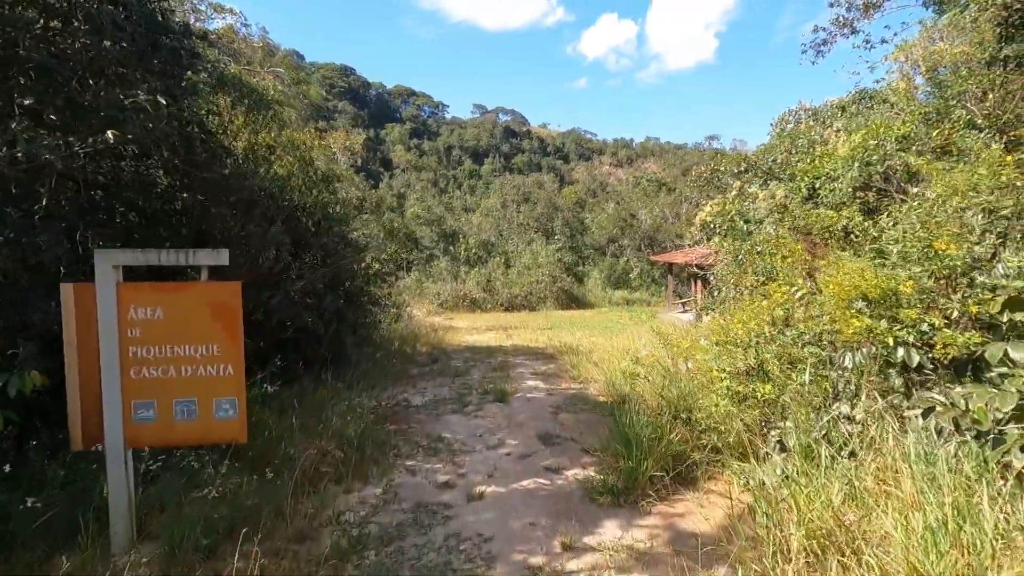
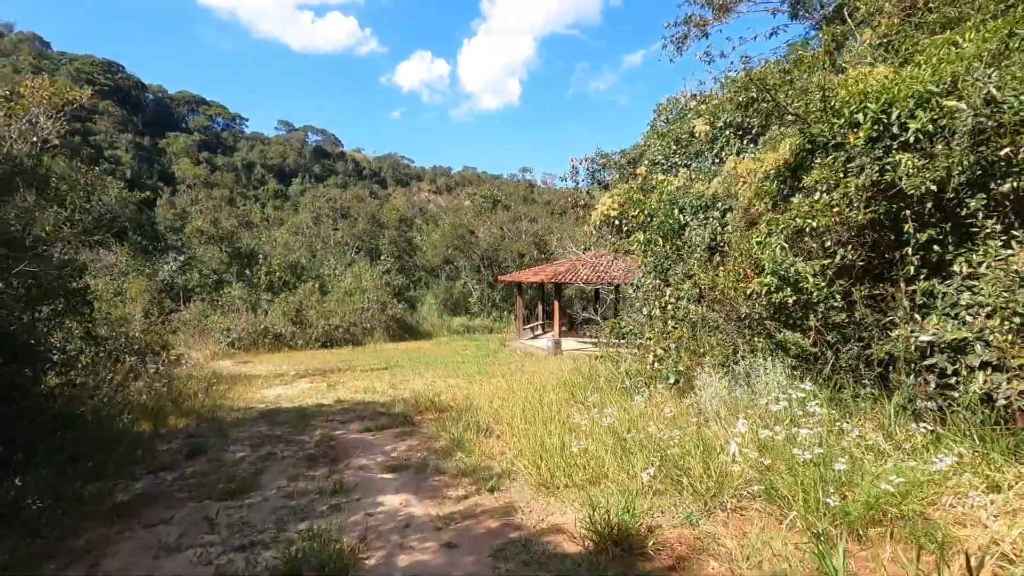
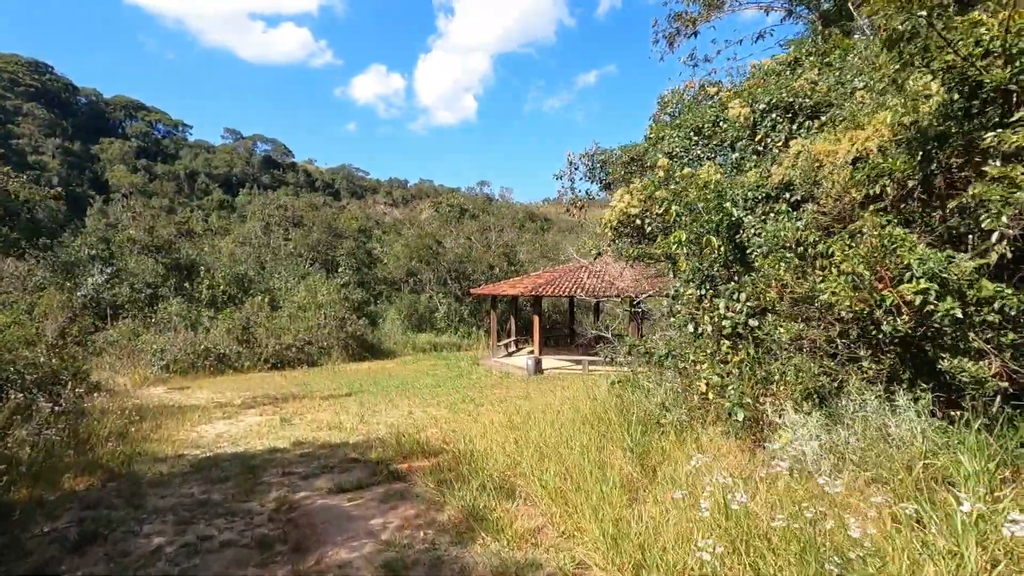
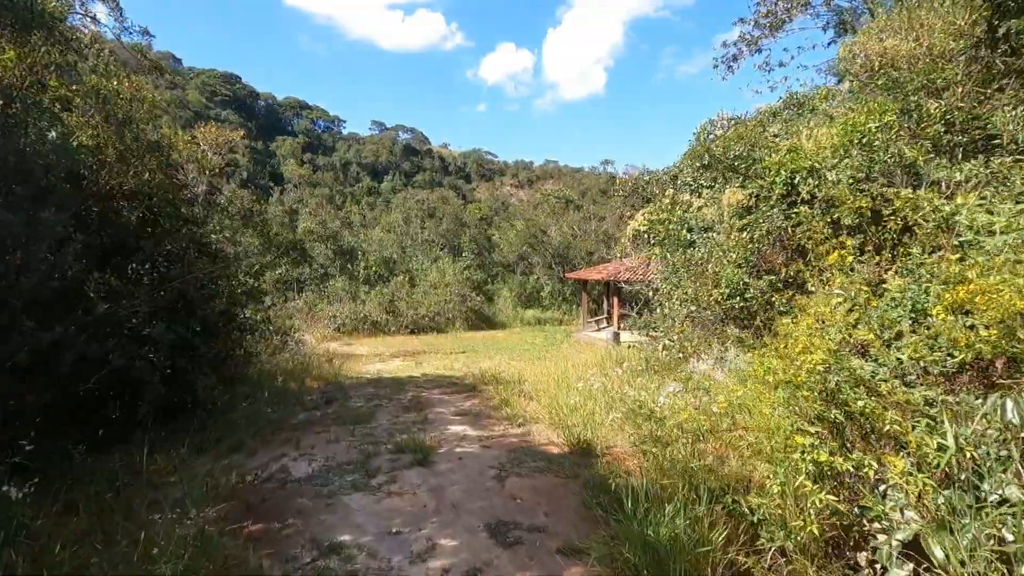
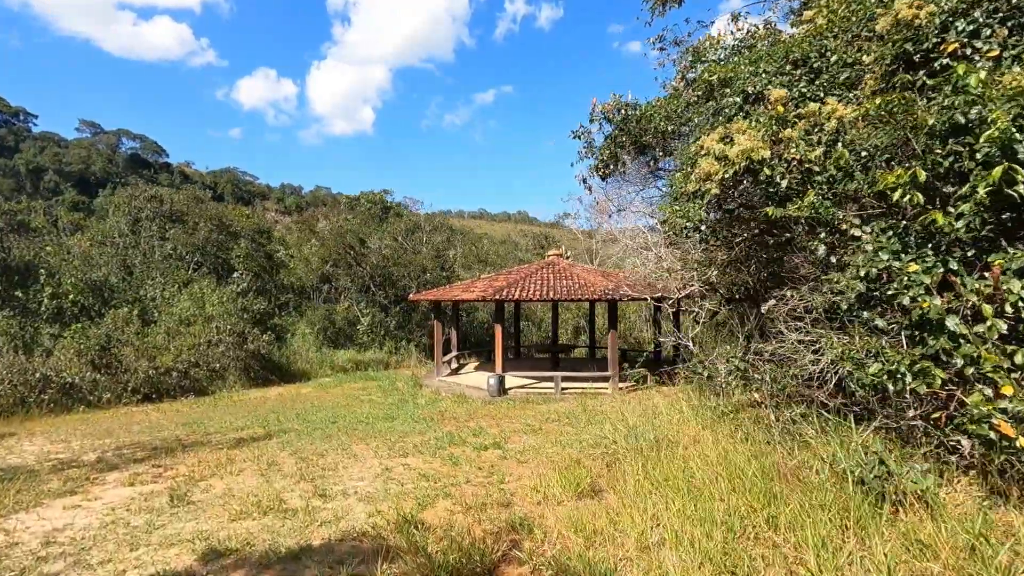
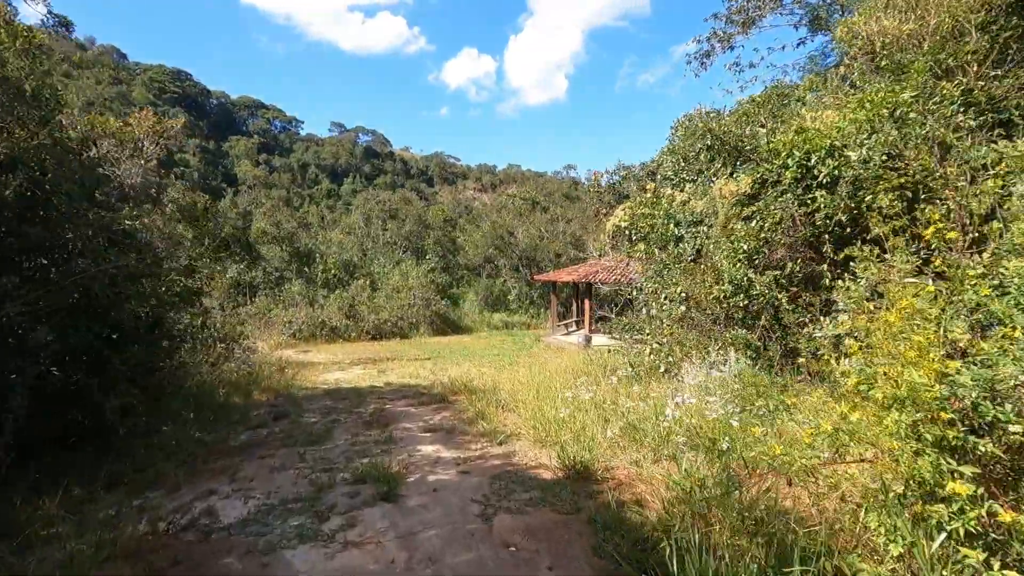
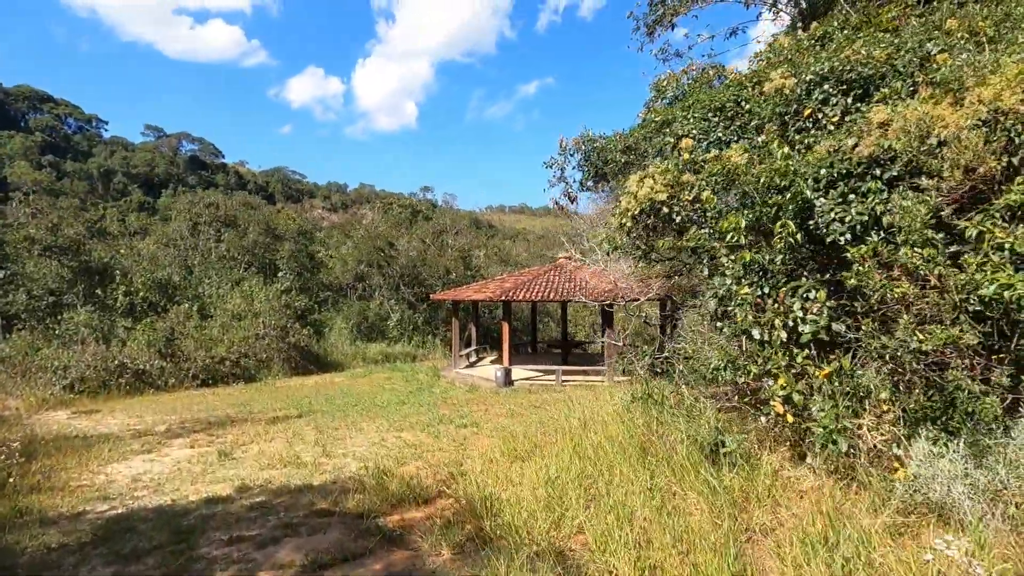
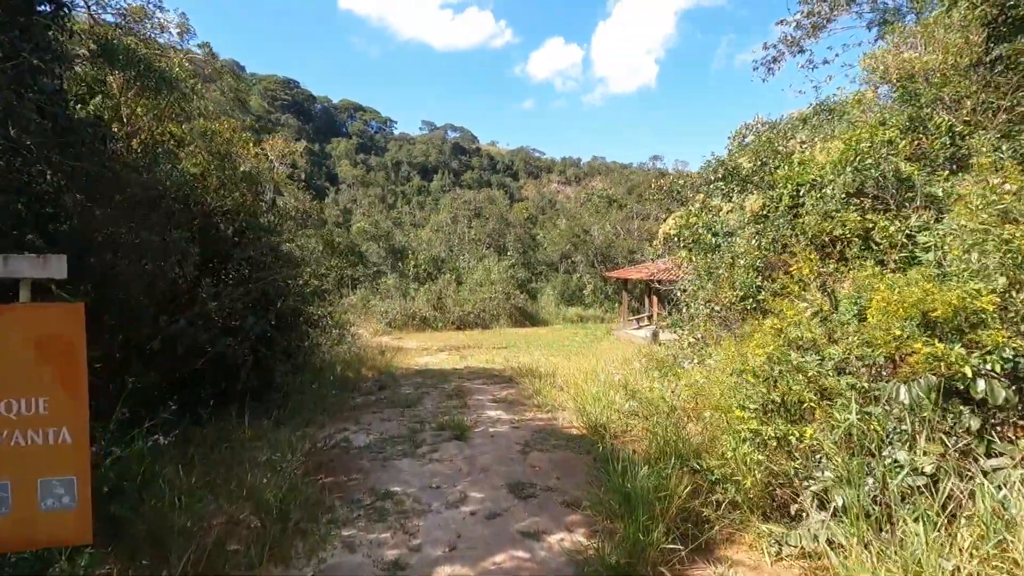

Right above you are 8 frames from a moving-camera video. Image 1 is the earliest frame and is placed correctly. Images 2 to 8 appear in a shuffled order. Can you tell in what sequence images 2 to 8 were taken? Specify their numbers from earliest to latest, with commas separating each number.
8, 4, 6, 2, 3, 7, 5
